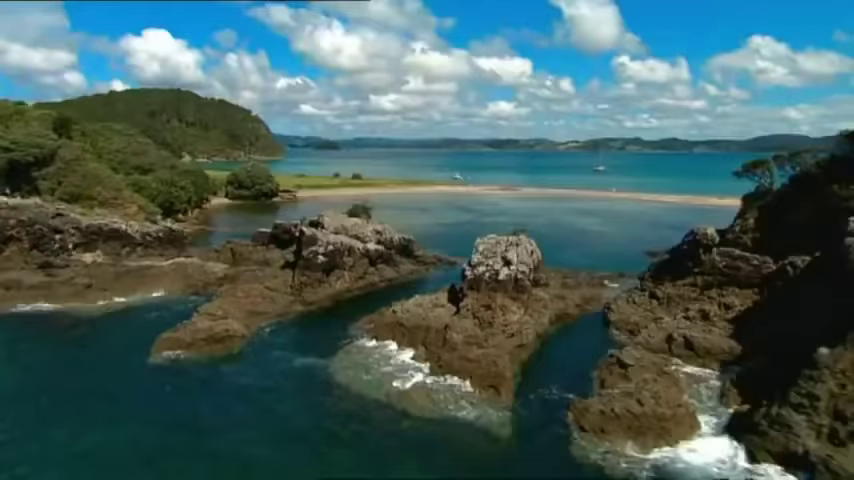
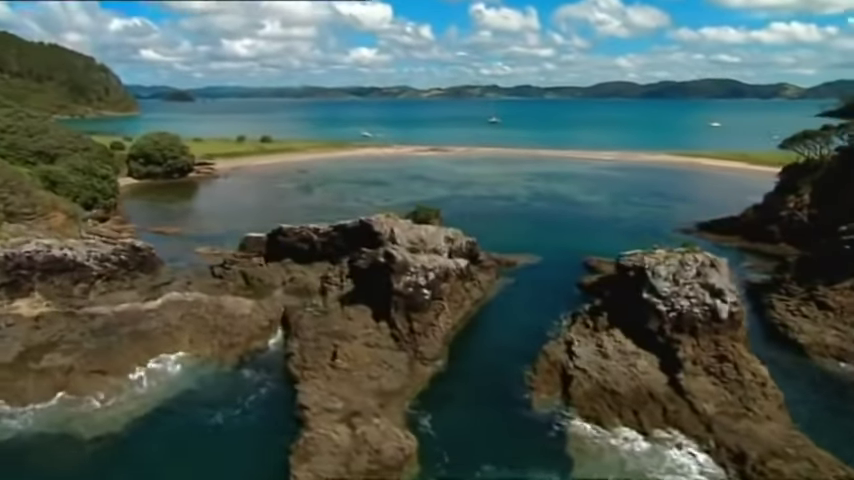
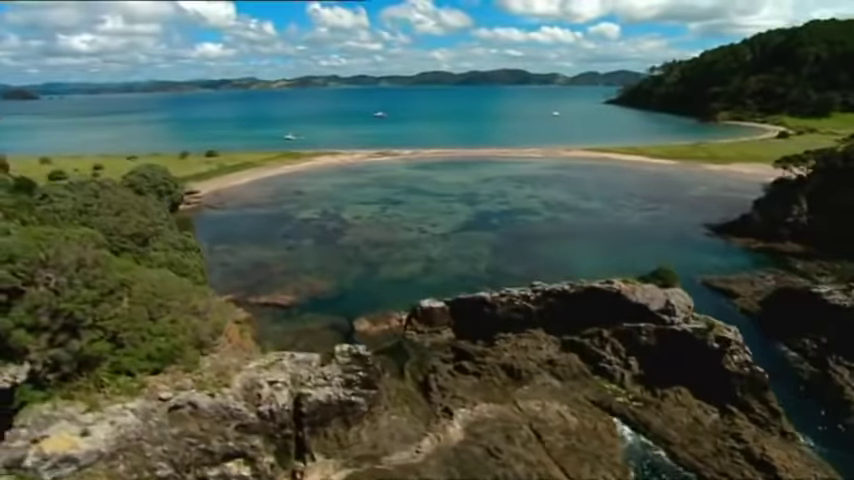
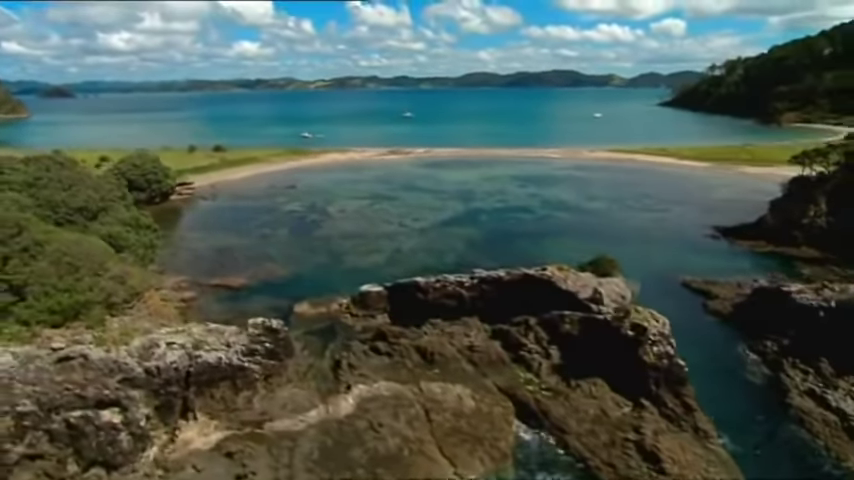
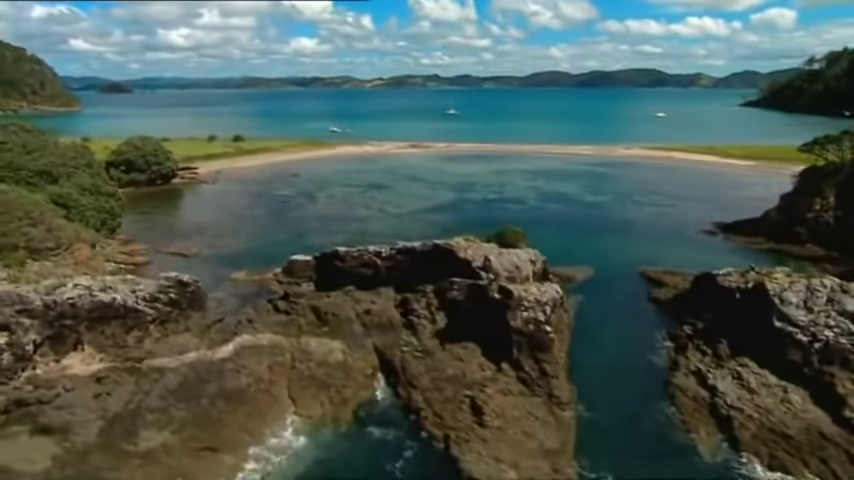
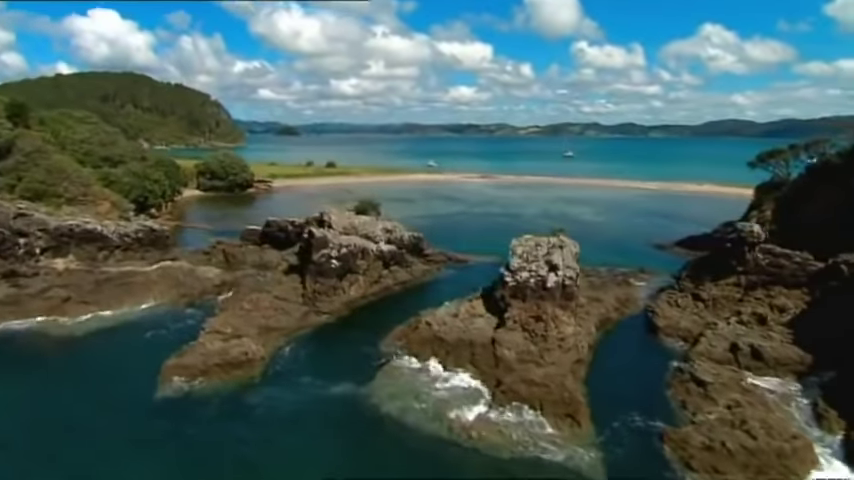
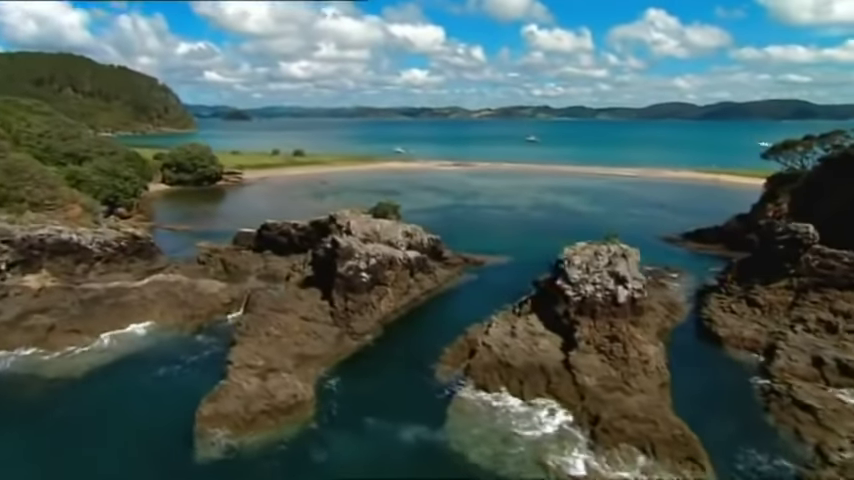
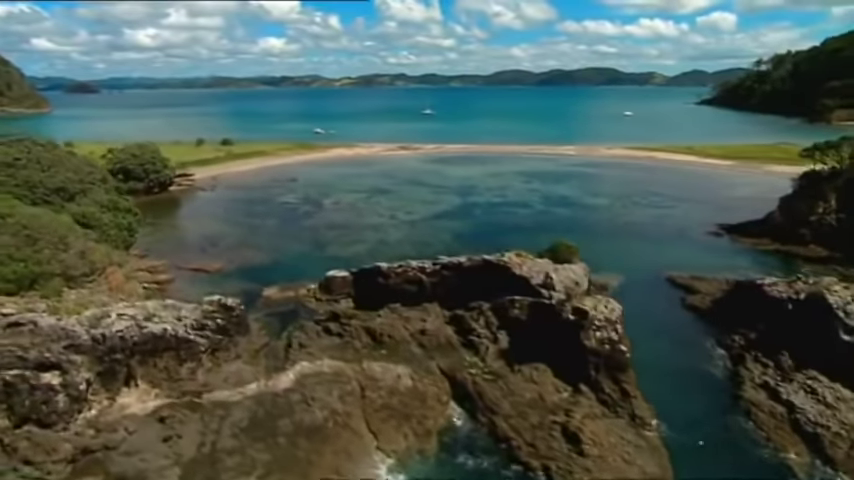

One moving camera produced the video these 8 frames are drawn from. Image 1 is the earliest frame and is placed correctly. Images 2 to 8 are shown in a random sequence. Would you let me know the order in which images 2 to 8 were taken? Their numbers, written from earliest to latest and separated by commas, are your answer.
6, 7, 2, 5, 8, 4, 3
